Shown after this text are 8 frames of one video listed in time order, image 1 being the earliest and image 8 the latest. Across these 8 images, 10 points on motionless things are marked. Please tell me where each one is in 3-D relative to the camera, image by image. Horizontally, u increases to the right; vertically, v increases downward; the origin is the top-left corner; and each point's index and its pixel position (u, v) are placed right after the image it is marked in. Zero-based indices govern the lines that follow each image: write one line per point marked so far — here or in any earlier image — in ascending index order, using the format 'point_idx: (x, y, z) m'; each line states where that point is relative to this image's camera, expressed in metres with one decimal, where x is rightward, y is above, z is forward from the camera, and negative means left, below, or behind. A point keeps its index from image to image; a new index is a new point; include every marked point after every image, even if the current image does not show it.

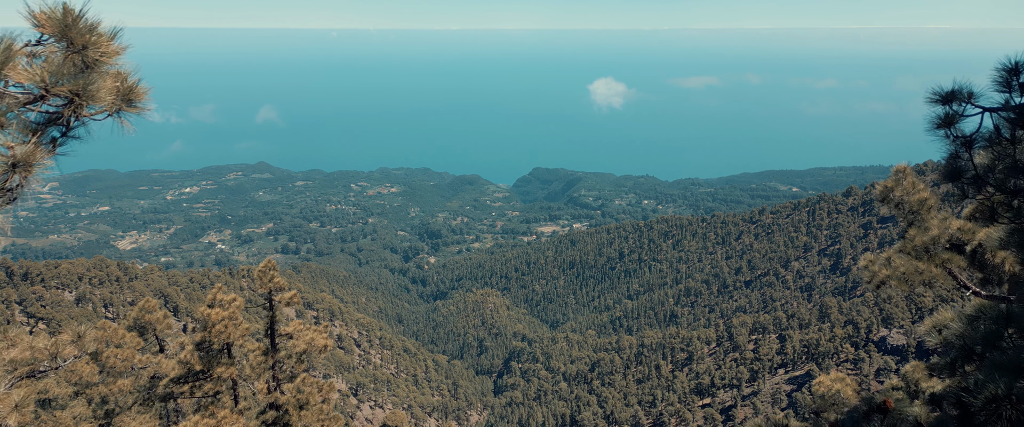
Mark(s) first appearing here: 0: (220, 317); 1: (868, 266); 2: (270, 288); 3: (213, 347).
0: (-12.2, -4.5, +17.8) m
1: (+10.7, -1.6, +13.2) m
2: (-10.9, -3.5, +19.4) m
3: (-12.8, -5.8, +18.3) m
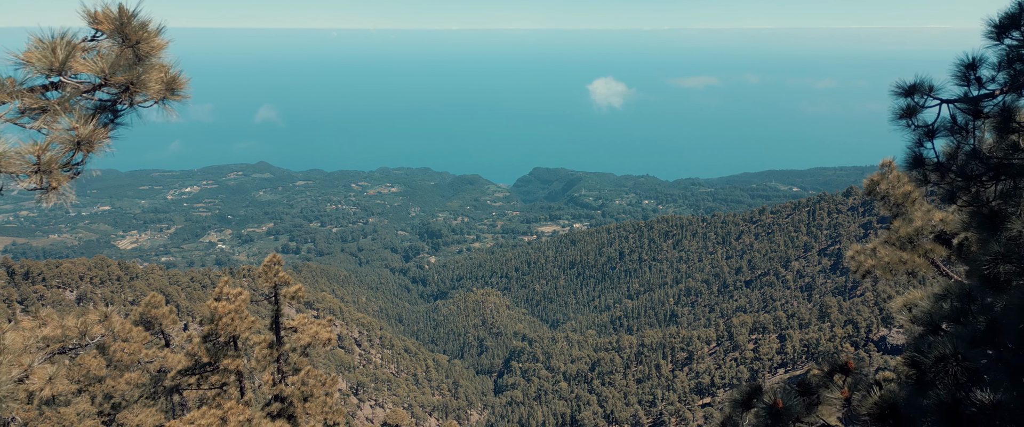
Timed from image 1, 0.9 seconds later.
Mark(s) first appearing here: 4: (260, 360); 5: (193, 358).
0: (-12.2, -4.2, +18.3) m
1: (+10.7, -1.3, +13.7) m
2: (-10.9, -3.2, +19.9) m
3: (-12.8, -5.6, +18.8) m
4: (-11.5, -6.8, +19.7) m
5: (-13.7, -6.3, +18.5) m
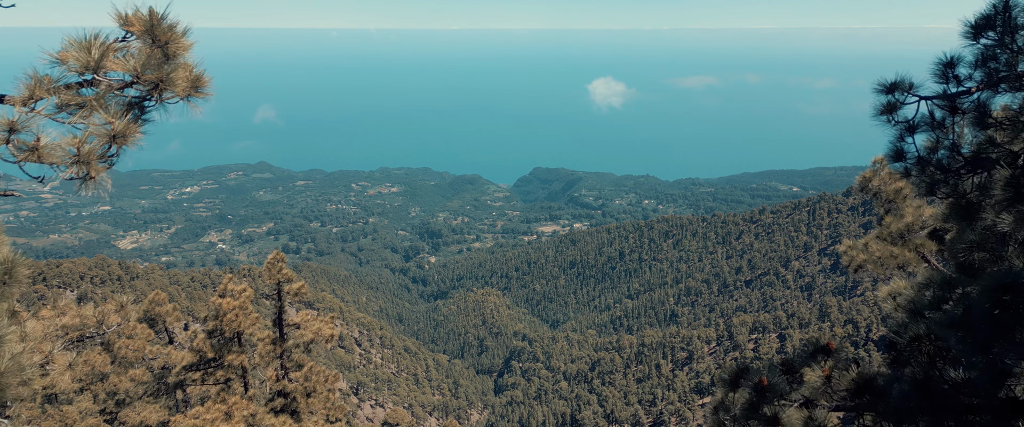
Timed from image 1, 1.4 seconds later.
0: (-12.2, -4.1, +18.6) m
1: (+10.7, -1.2, +14.0) m
2: (-10.9, -3.1, +20.2) m
3: (-12.7, -5.5, +19.1) m
4: (-11.5, -6.6, +20.0) m
5: (-13.7, -6.2, +18.8) m
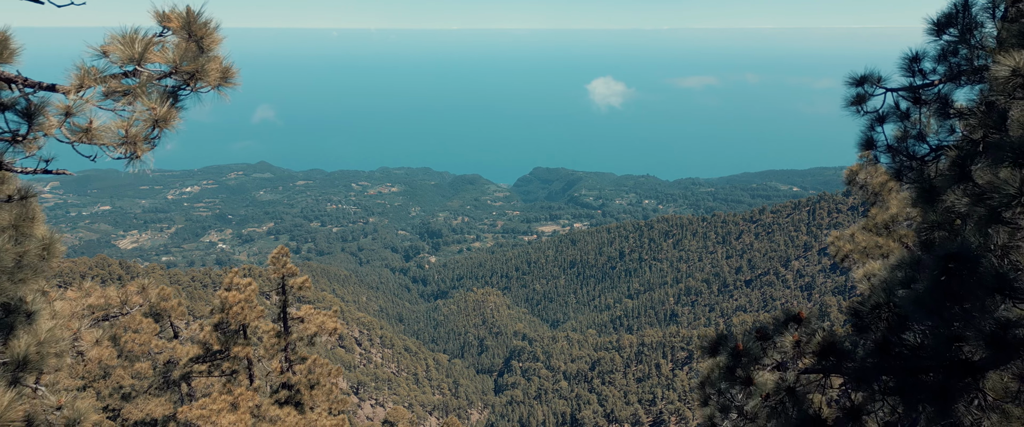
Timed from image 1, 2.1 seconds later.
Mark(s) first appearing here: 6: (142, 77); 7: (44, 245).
0: (-12.2, -3.8, +19.1) m
1: (+10.7, -1.0, +14.5) m
2: (-10.9, -2.9, +20.7) m
3: (-12.8, -5.2, +19.6) m
4: (-11.5, -6.4, +20.5) m
5: (-13.7, -5.9, +19.3) m
6: (-5.2, +1.9, +6.1) m
7: (-6.7, -0.5, +6.2) m
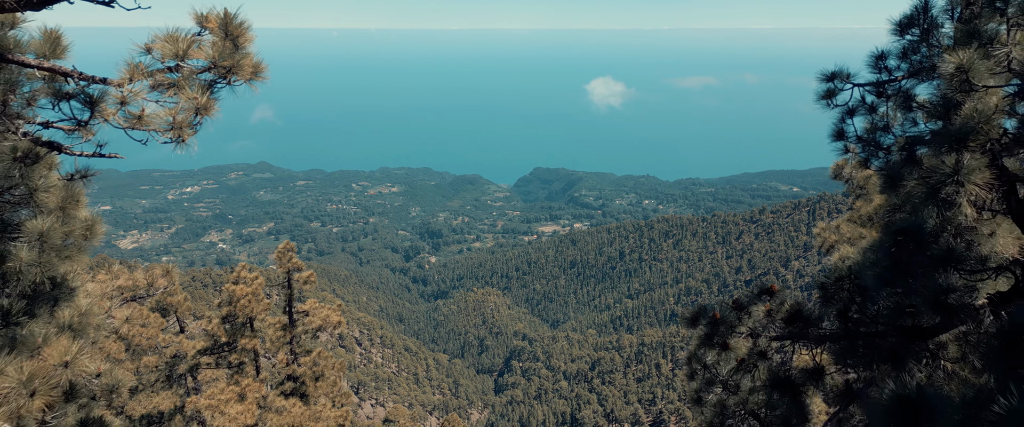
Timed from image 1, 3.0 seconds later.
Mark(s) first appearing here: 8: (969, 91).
0: (-12.2, -3.6, +19.8) m
1: (+10.7, -0.7, +15.1) m
2: (-10.9, -2.6, +21.3) m
3: (-12.8, -4.9, +20.2) m
4: (-11.5, -6.1, +21.1) m
5: (-13.7, -5.7, +19.9) m
6: (-5.2, +2.2, +6.7) m
7: (-6.7, -0.2, +6.8) m
8: (+6.0, +1.6, +5.7) m
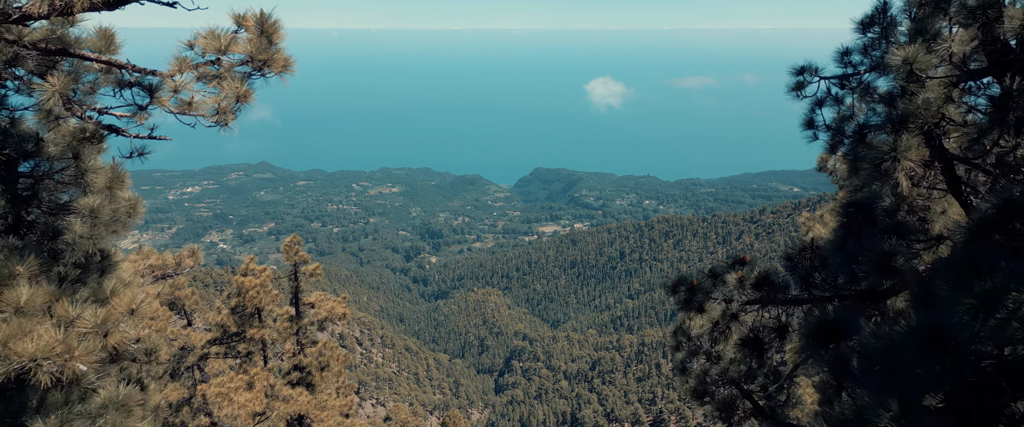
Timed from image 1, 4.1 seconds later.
0: (-12.2, -3.2, +20.5) m
1: (+10.7, -0.4, +15.8) m
2: (-10.9, -2.3, +22.1) m
3: (-12.7, -4.6, +20.9) m
4: (-11.5, -5.8, +21.9) m
5: (-13.7, -5.3, +20.7) m
6: (-5.2, +2.5, +7.5) m
7: (-6.7, +0.1, +7.6) m
8: (+6.0, +1.9, +6.5) m
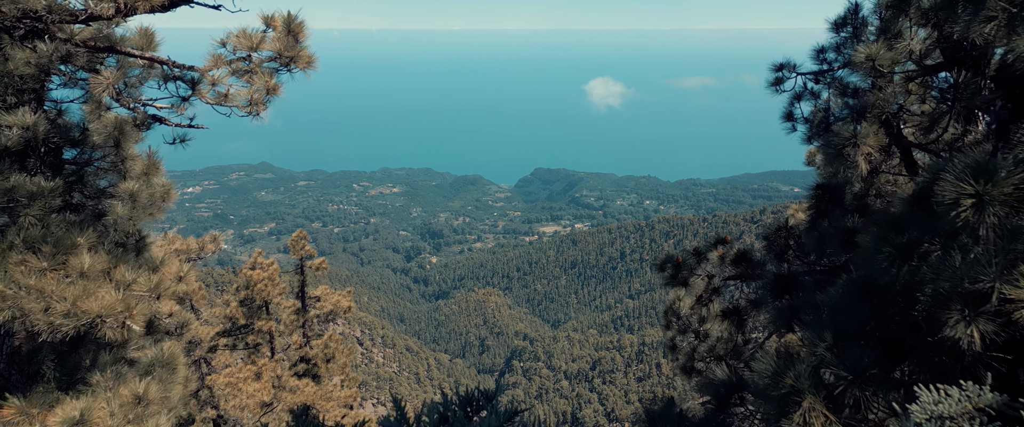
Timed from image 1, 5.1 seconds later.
0: (-12.1, -3.0, +21.2) m
1: (+10.7, -0.1, +16.5) m
2: (-10.8, -2.0, +22.8) m
3: (-12.7, -4.3, +21.6) m
4: (-11.4, -5.5, +22.5) m
5: (-13.6, -5.1, +21.4) m
6: (-5.1, +2.8, +8.1) m
7: (-6.7, +0.4, +8.3) m
8: (+6.1, +2.2, +7.1) m
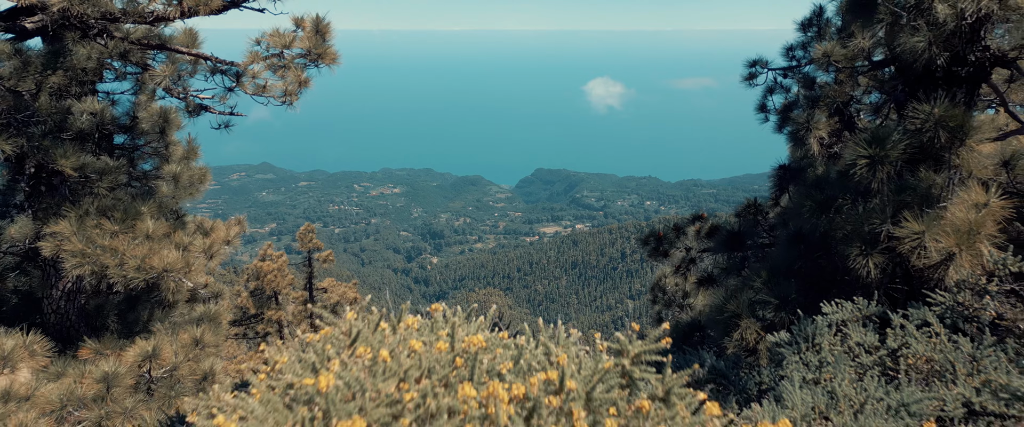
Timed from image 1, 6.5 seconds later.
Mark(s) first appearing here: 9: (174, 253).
0: (-12.1, -2.6, +22.2) m
1: (+10.8, +0.3, +17.4) m
2: (-10.8, -1.6, +23.8) m
3: (-12.7, -3.9, +22.6) m
4: (-11.4, -5.1, +23.5) m
5: (-13.6, -4.7, +22.4) m
6: (-5.1, +3.2, +9.1) m
7: (-6.7, +0.8, +9.2) m
8: (+6.1, +2.6, +8.1) m
9: (-5.0, -0.6, +6.4) m
